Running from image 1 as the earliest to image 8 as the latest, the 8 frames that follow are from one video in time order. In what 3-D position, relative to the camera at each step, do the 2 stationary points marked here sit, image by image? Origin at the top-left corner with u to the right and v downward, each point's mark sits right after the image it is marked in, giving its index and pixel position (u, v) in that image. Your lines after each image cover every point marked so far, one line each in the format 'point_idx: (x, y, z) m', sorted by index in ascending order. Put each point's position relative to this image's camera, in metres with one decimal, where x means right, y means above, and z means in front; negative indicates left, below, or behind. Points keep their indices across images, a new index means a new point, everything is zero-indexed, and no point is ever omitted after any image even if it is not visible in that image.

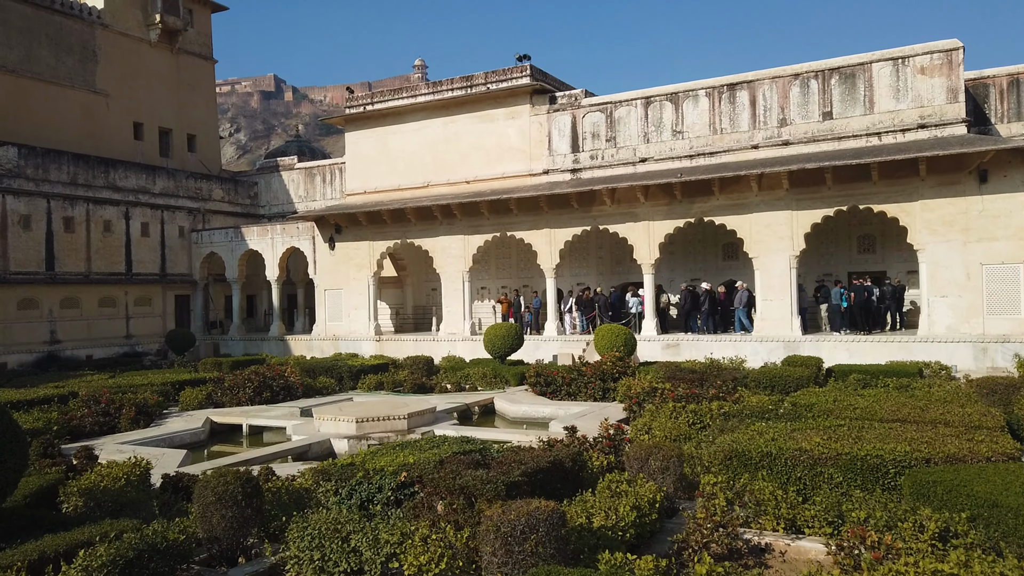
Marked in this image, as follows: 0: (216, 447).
0: (-4.9, -2.6, +12.4) m
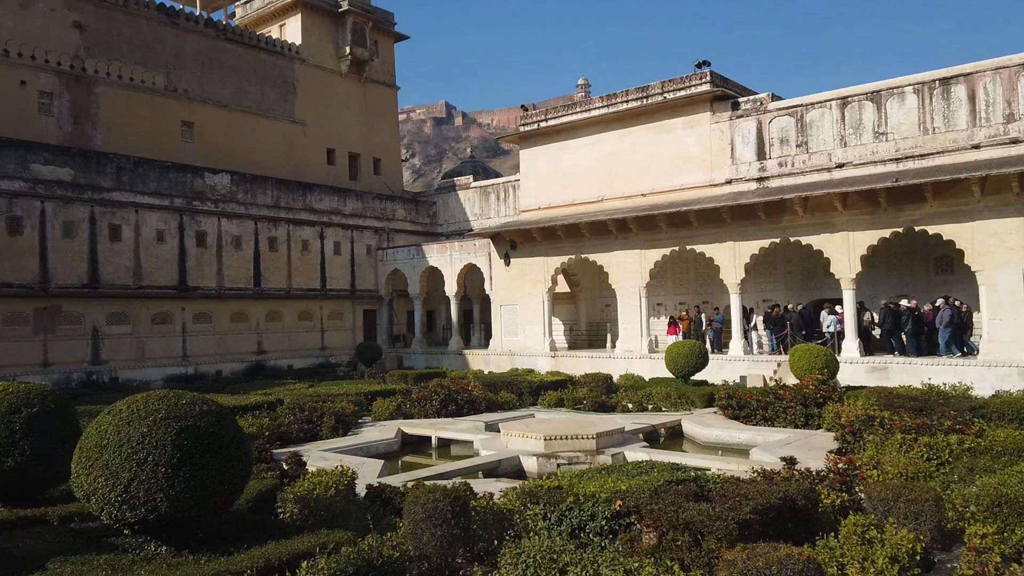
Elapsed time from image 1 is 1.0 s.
0: (-1.8, -2.9, +12.6) m
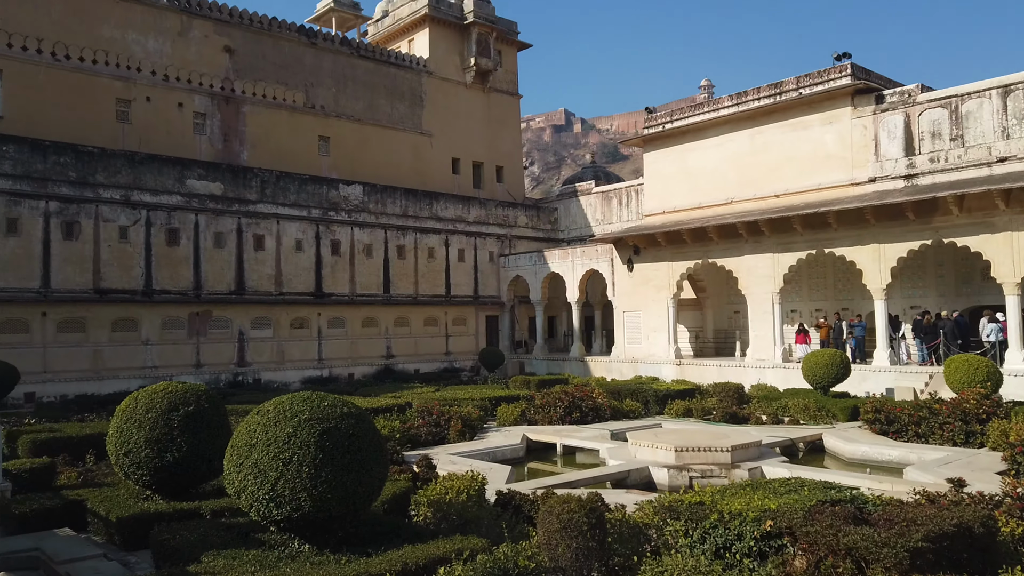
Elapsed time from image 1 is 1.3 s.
0: (+0.4, -3.0, +12.6) m
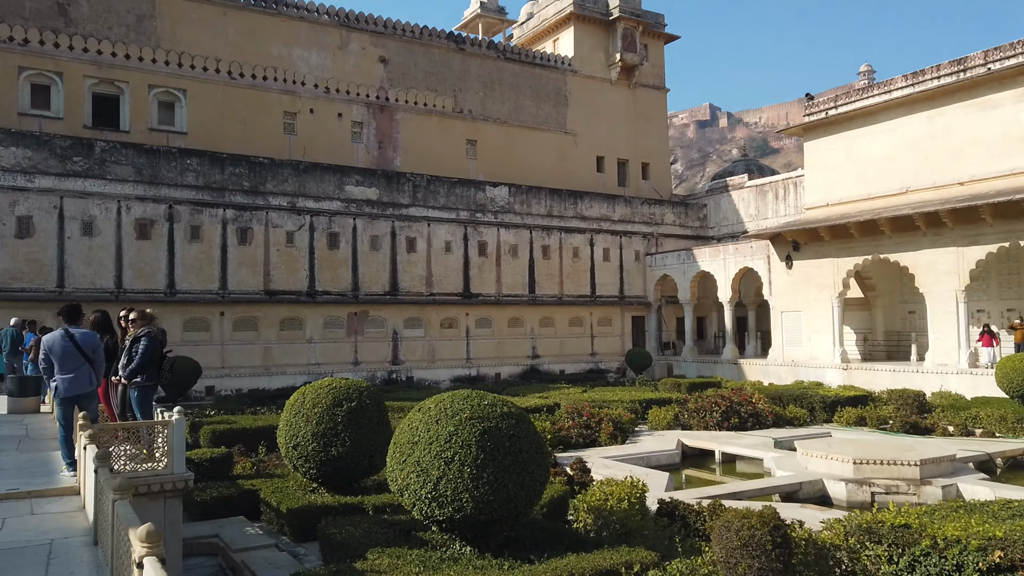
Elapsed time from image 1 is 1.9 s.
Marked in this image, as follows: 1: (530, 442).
0: (+2.9, -2.9, +11.9) m
1: (+0.1, -1.1, +5.4) m
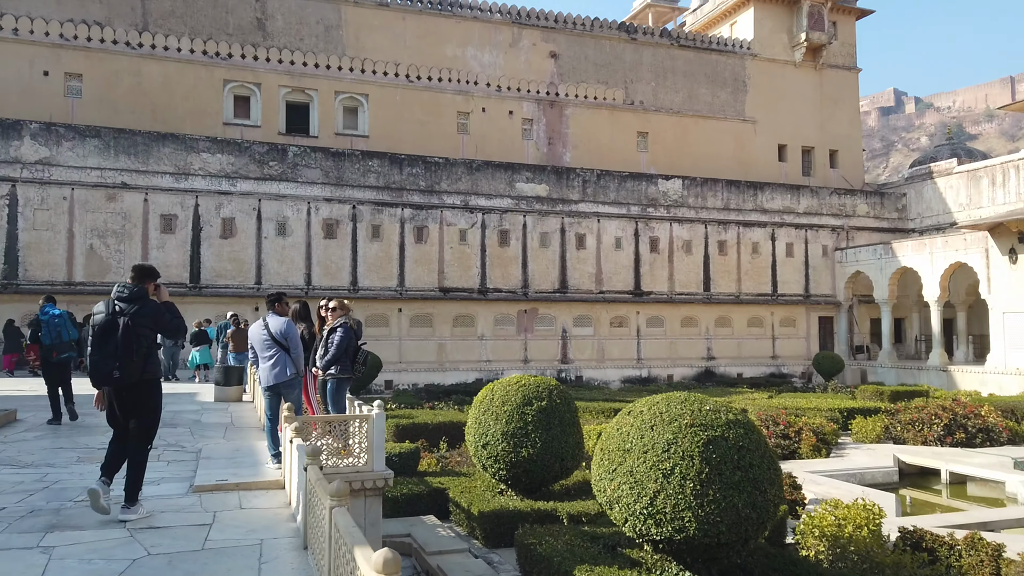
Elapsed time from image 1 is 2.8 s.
0: (+5.6, -2.9, +10.4) m
1: (+1.6, -1.0, +4.7) m
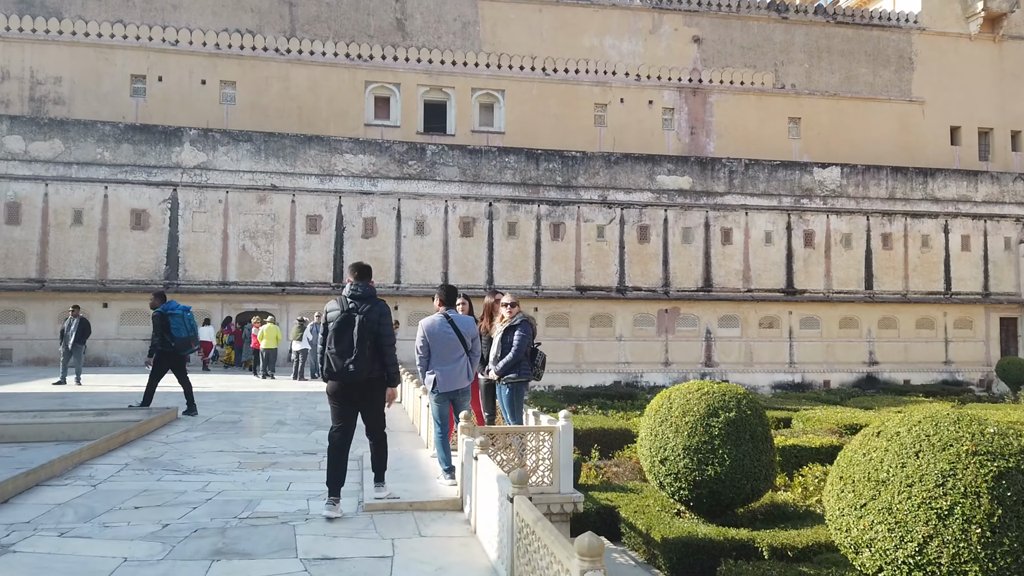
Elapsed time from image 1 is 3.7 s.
0: (+7.6, -2.8, +8.6) m
1: (+2.7, -1.0, +3.6) m
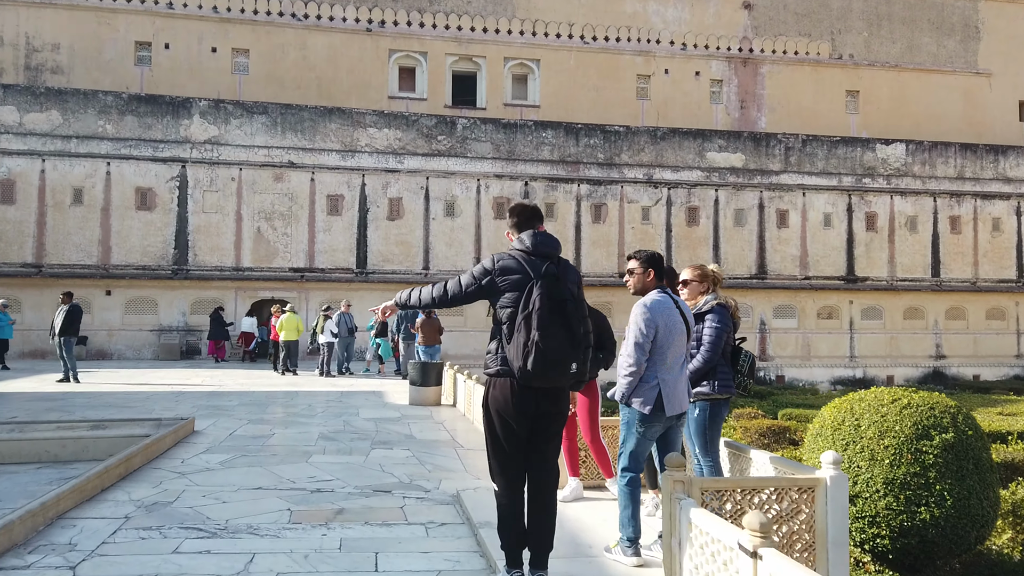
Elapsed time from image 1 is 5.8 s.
0: (+8.5, -2.6, +6.9) m
1: (+3.5, -0.9, +1.9) m
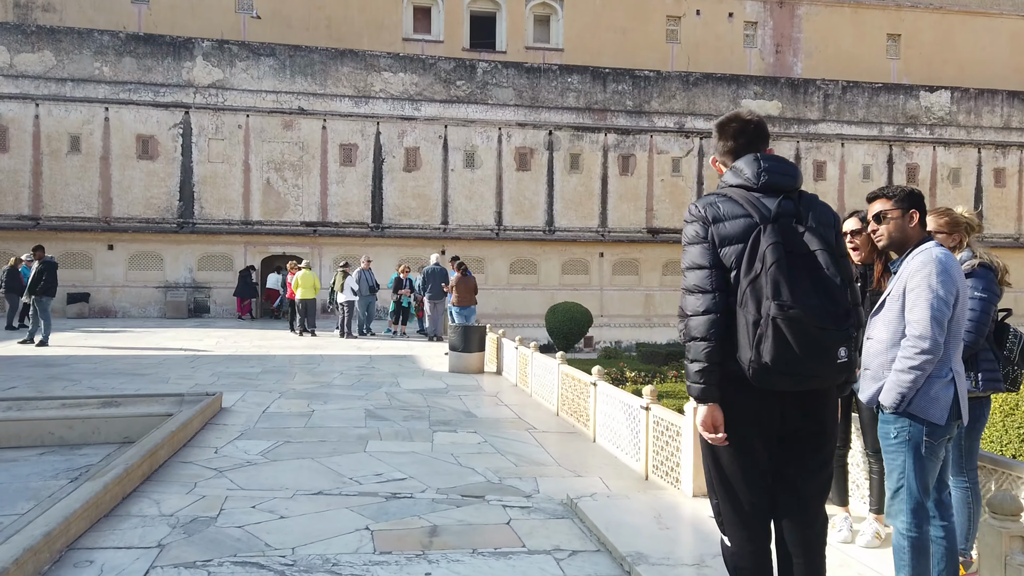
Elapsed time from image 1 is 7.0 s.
0: (+9.0, -2.3, +6.2) m
1: (+4.0, -0.8, +1.0) m
